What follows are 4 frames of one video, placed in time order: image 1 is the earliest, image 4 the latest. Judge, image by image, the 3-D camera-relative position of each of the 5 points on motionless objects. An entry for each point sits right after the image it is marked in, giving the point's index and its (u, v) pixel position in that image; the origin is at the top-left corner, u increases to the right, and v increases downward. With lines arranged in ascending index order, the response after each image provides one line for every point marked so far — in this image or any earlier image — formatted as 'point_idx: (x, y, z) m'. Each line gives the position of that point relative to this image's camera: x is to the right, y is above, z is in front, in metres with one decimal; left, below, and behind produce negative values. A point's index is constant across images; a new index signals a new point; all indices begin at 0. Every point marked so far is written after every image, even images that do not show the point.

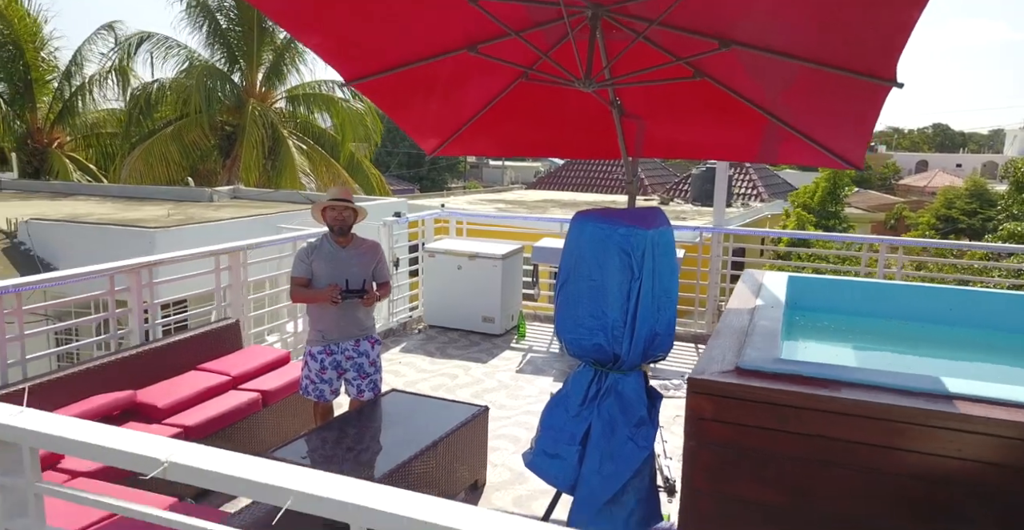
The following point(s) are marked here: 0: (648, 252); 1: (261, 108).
0: (+0.5, +0.1, +3.0) m
1: (-4.4, +2.8, +13.7) m
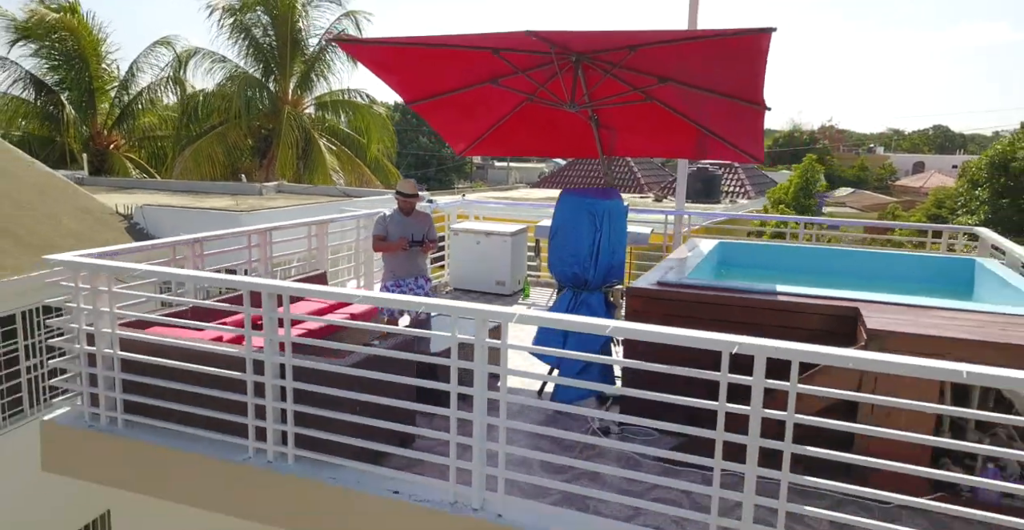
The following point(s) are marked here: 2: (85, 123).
0: (+0.6, +0.3, +4.7) m
1: (-4.3, +3.0, +15.4) m
2: (-8.4, +2.8, +15.5) m
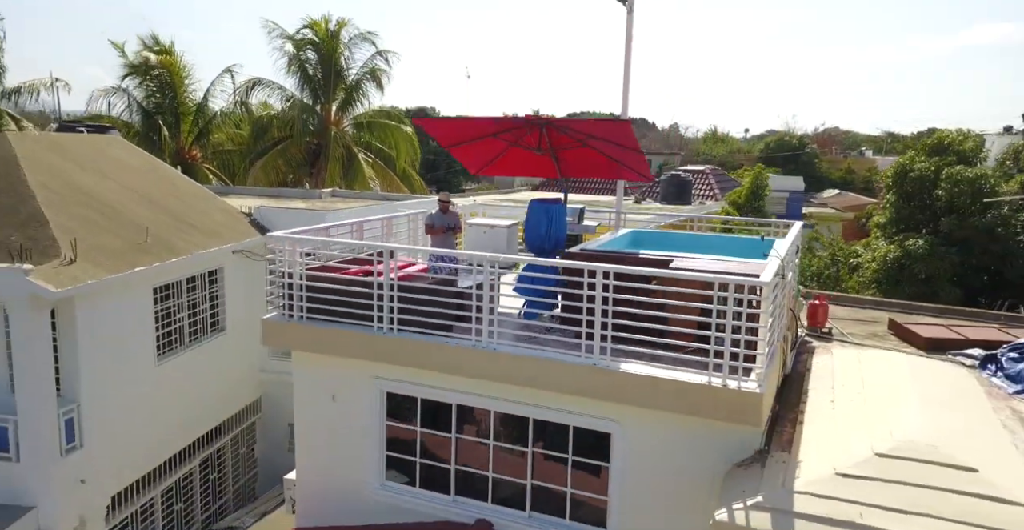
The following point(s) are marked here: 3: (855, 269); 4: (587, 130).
0: (+0.5, +0.6, +8.5) m
1: (-4.3, +3.3, +19.3) m
2: (-8.4, +3.1, +19.4) m
3: (+8.4, -0.1, +18.9) m
4: (+0.8, +1.5, +8.5) m
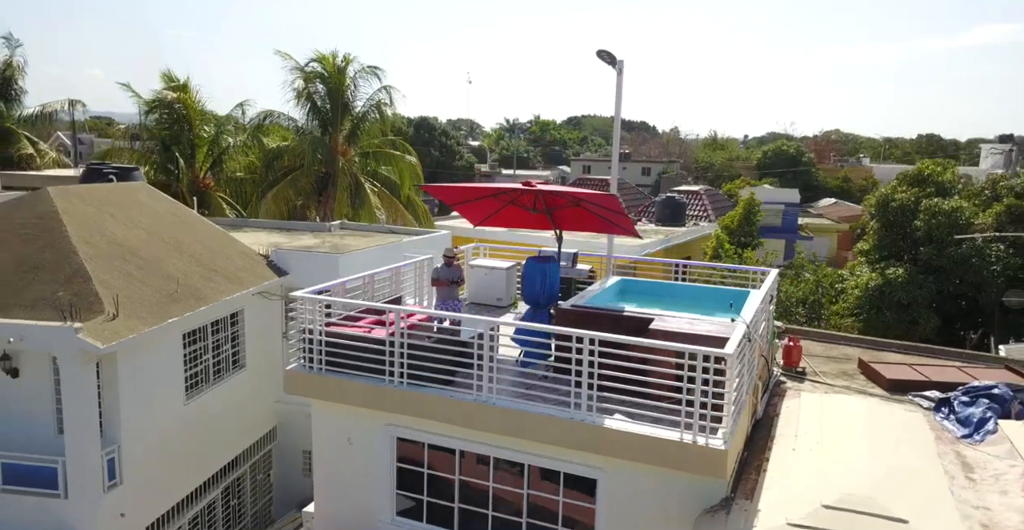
0: (+0.5, -0.1, +9.4) m
1: (-4.3, +2.6, +20.2) m
2: (-8.4, +2.5, +20.3) m
3: (+8.4, -0.7, +19.8) m
4: (+0.8, +0.9, +9.4) m
